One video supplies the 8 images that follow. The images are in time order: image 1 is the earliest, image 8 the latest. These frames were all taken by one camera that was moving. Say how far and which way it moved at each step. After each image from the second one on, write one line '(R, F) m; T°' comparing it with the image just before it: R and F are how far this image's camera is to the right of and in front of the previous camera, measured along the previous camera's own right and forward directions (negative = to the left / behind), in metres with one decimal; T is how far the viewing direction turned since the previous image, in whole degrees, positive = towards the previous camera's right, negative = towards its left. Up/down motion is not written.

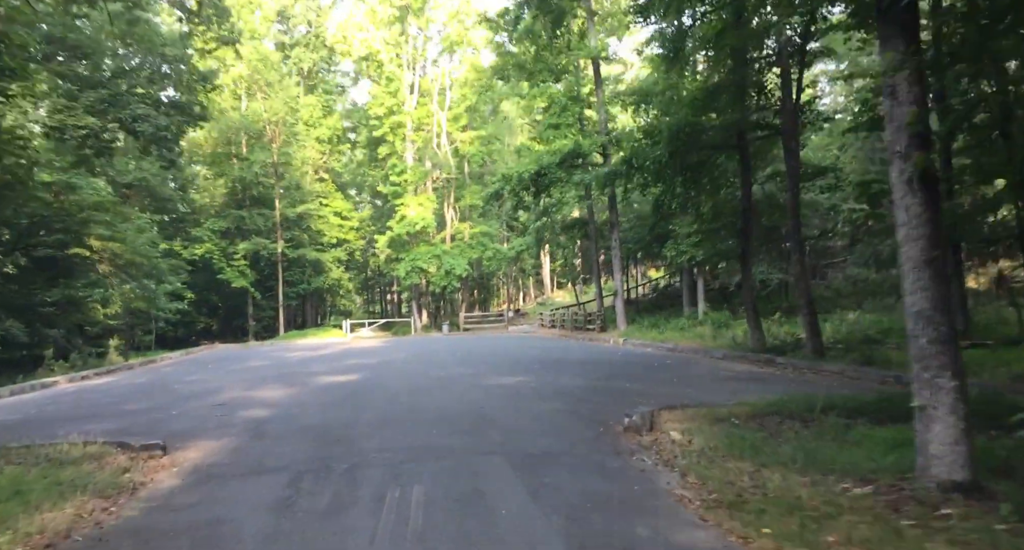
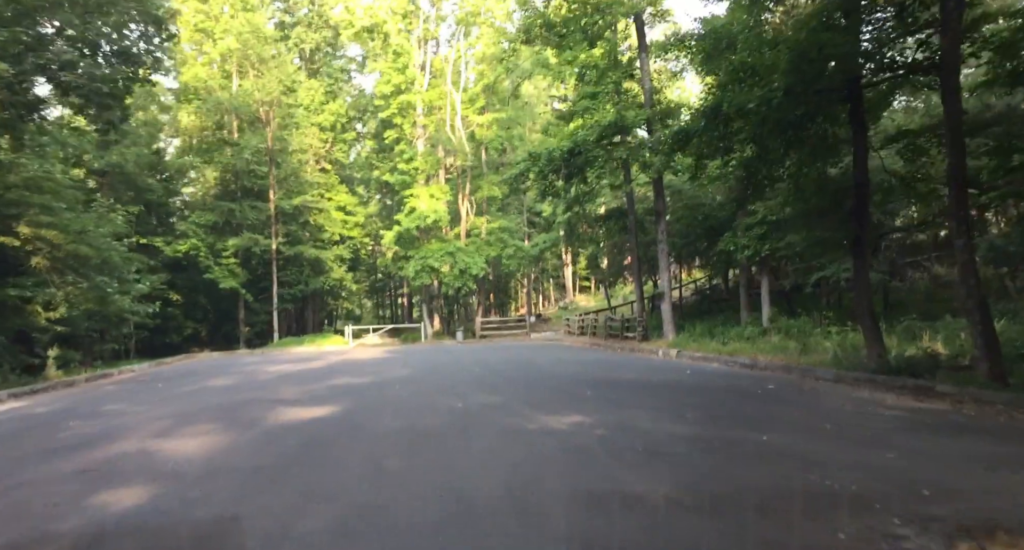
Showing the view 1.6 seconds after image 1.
(-0.5, +4.1) m; -1°
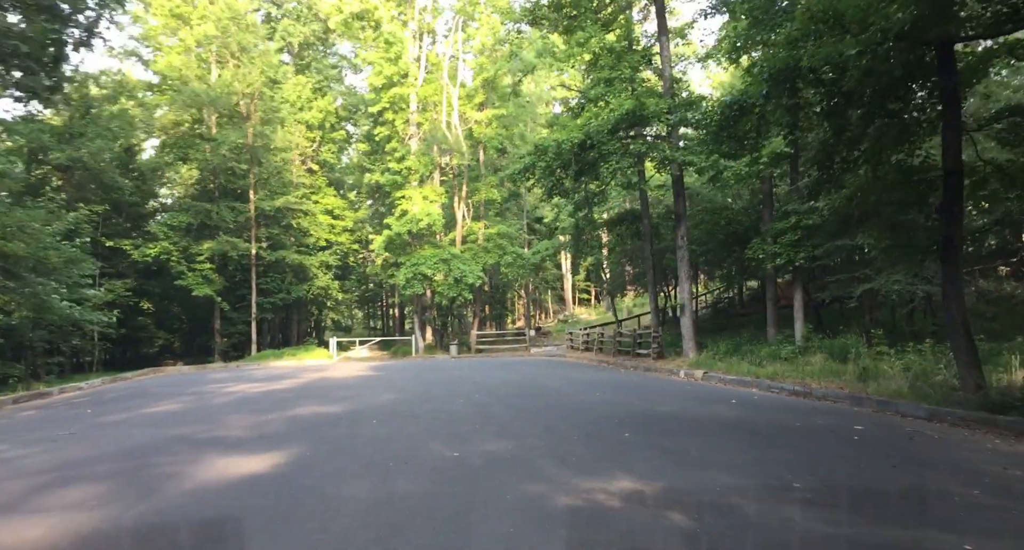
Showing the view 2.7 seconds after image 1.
(-0.2, +2.5) m; 0°
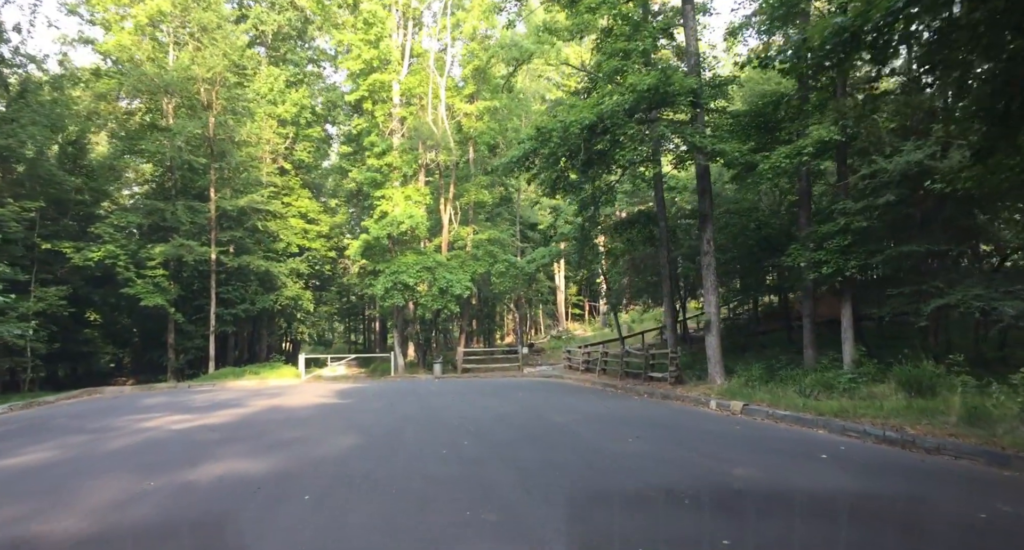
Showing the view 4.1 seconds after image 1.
(-0.2, +3.2) m; +1°
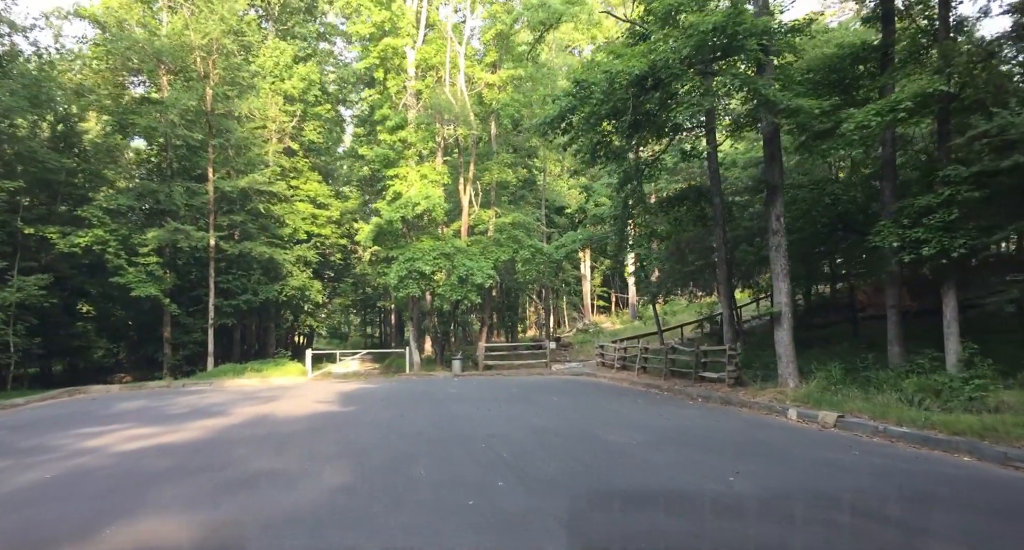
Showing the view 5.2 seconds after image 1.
(-0.3, +2.6) m; -2°
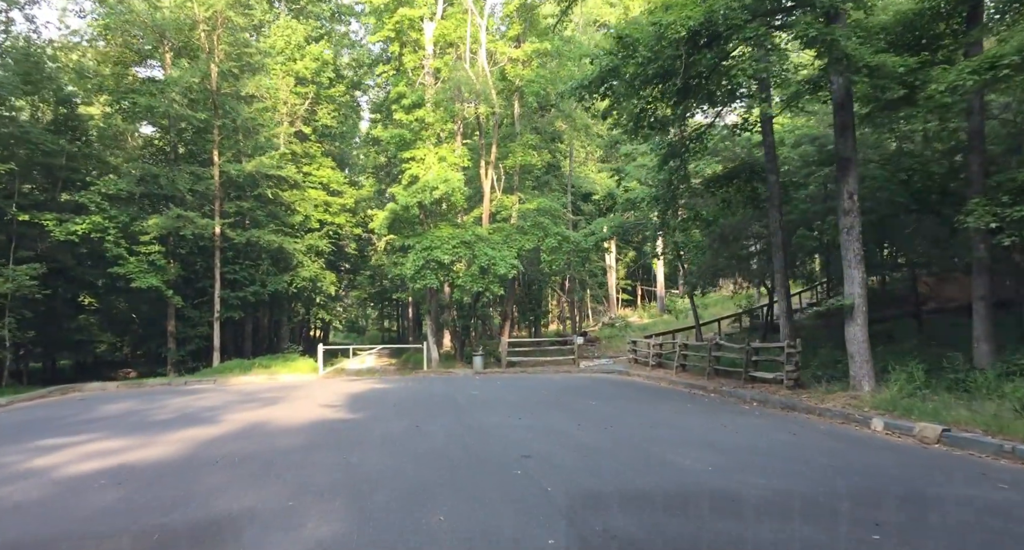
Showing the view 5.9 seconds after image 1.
(-0.2, +1.8) m; -2°
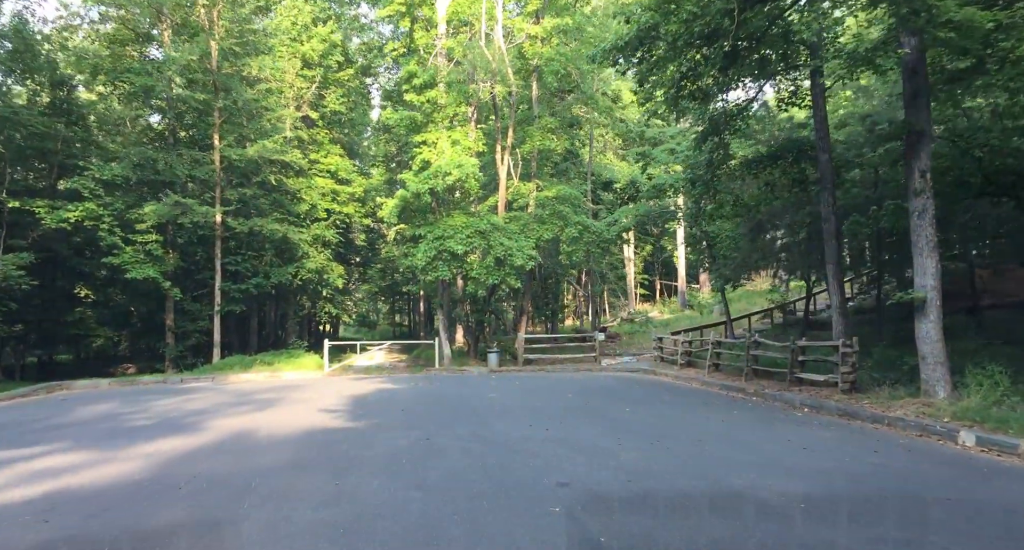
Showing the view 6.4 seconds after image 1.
(-0.2, +1.4) m; -1°
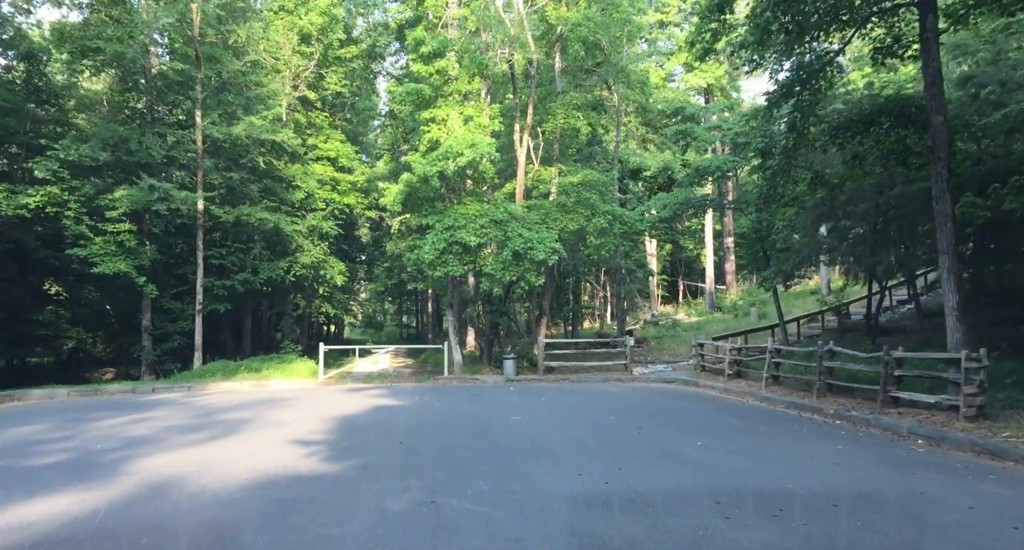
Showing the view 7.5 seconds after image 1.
(-0.3, +2.7) m; -1°
